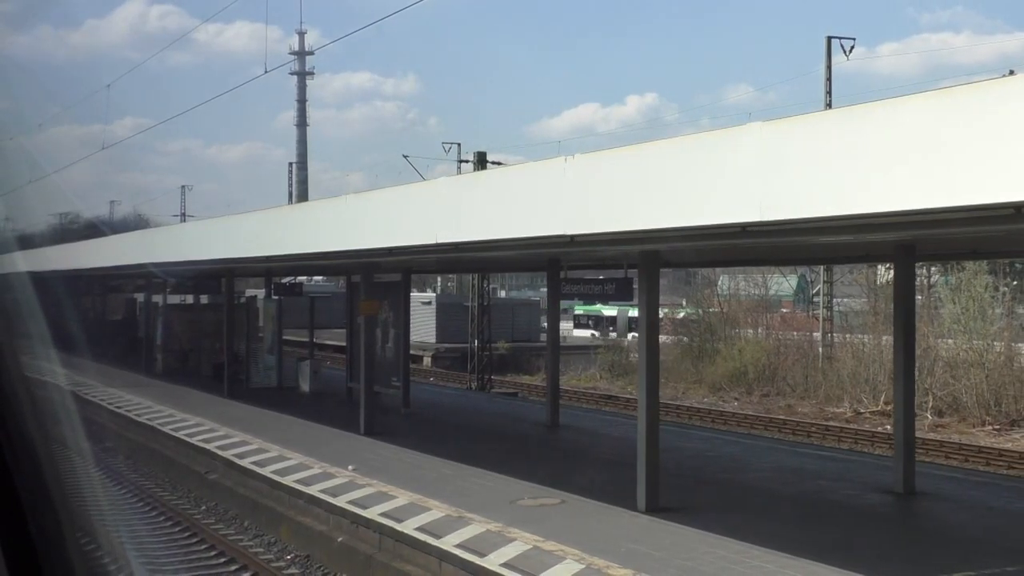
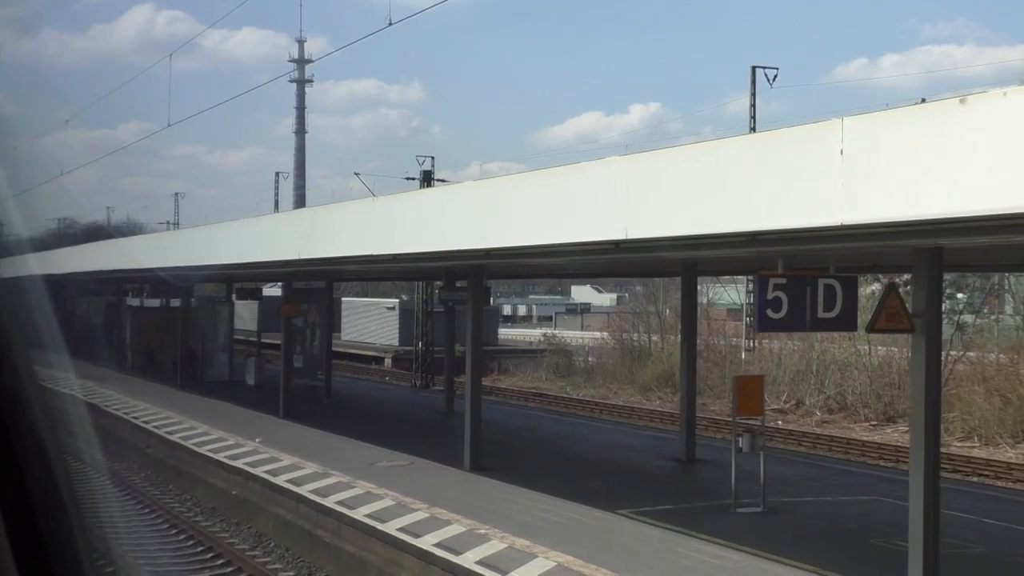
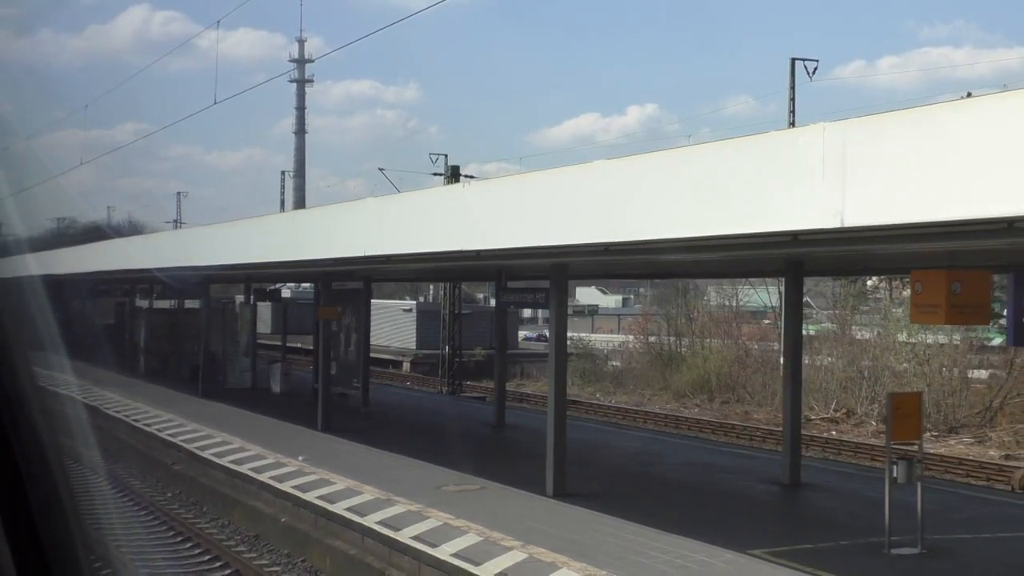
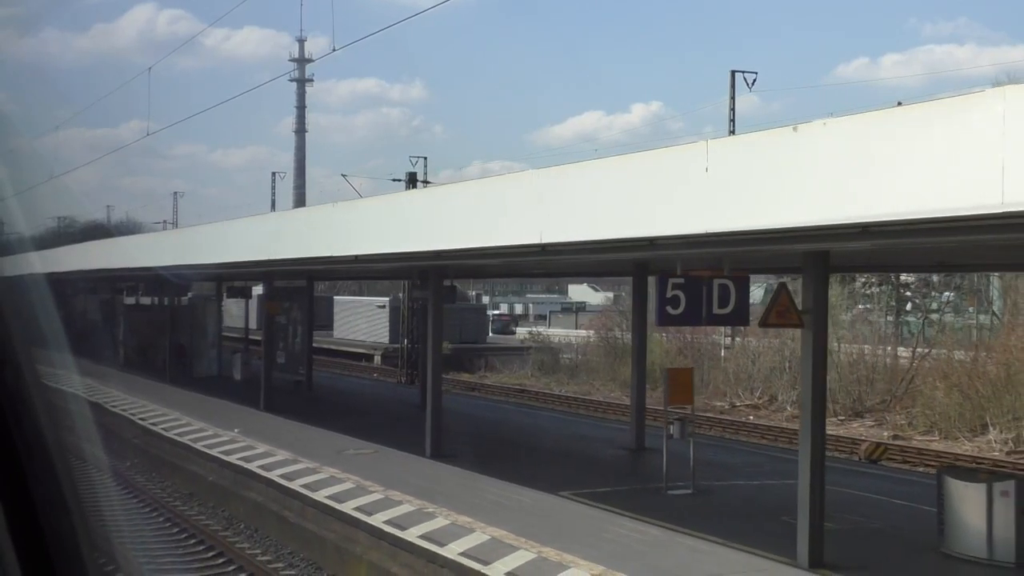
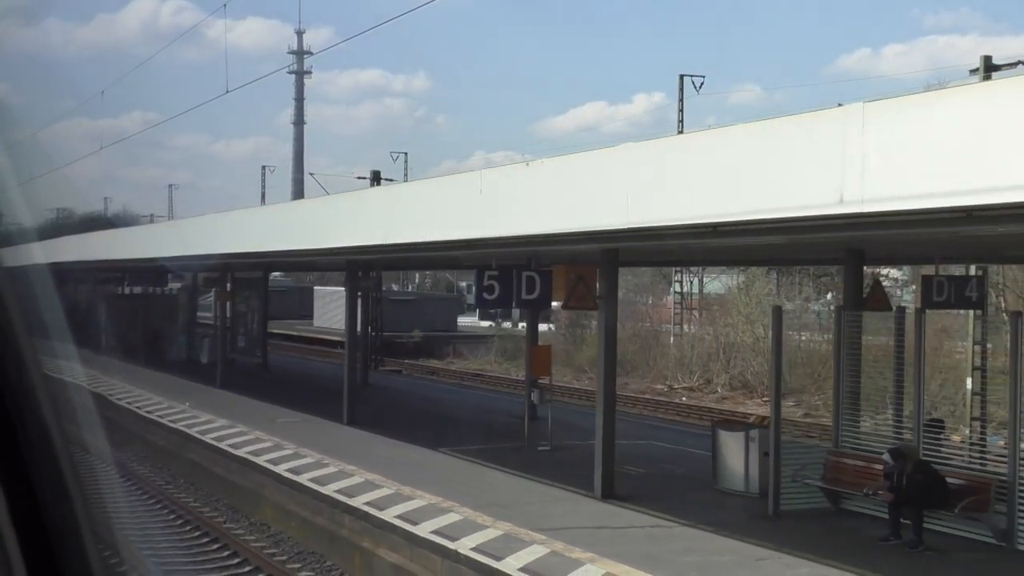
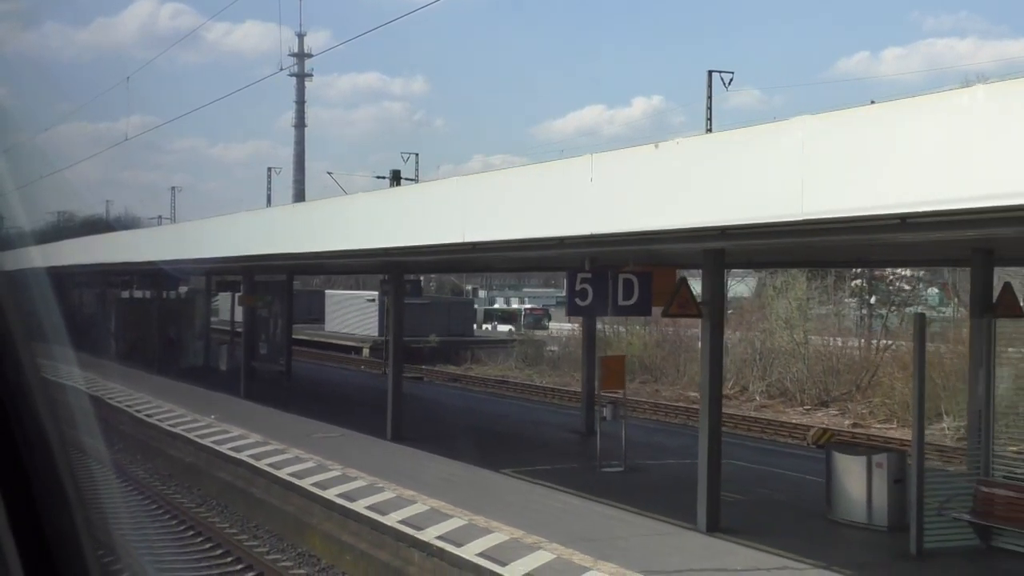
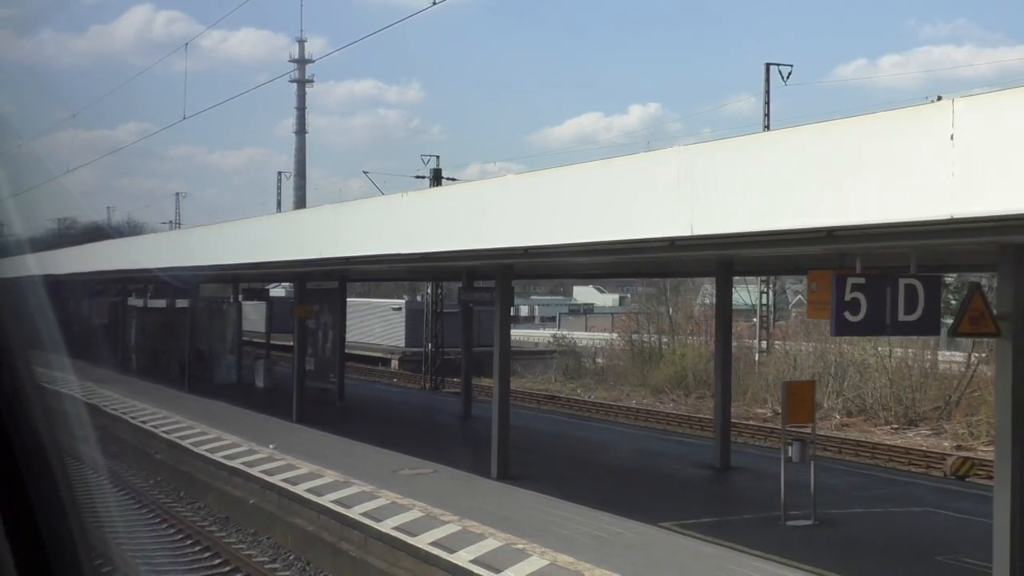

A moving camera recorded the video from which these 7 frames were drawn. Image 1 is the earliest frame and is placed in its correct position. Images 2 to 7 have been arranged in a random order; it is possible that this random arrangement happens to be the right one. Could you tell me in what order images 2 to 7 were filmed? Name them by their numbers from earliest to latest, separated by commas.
3, 7, 2, 4, 6, 5
